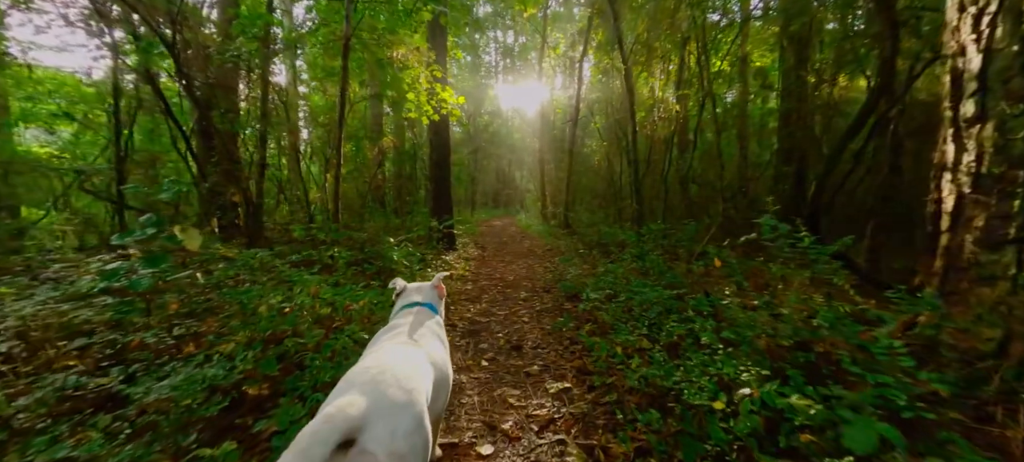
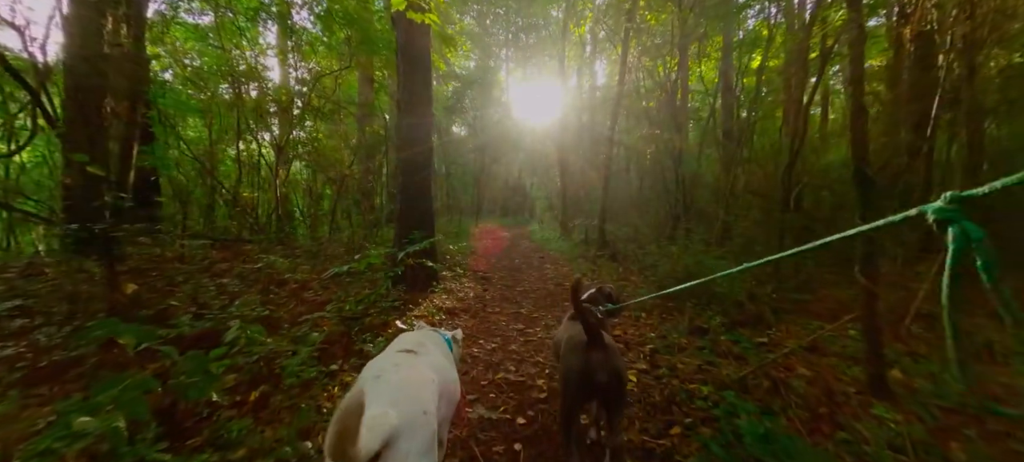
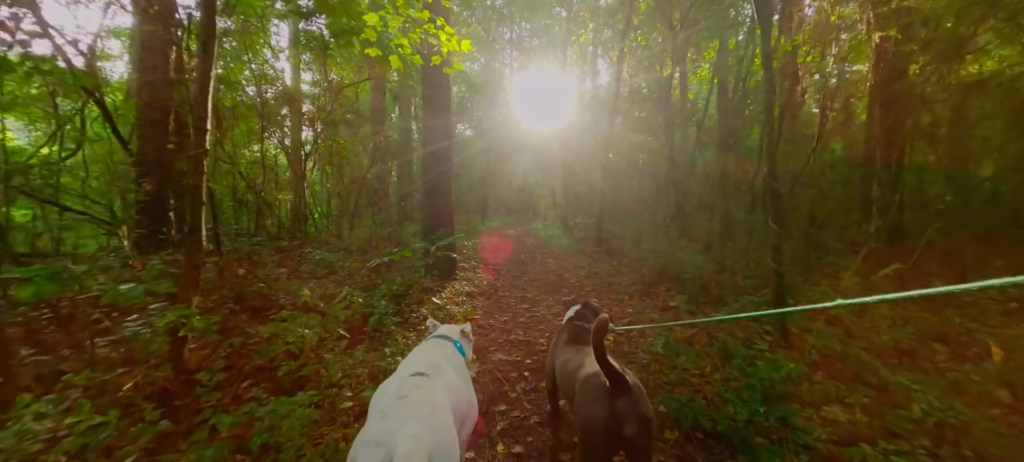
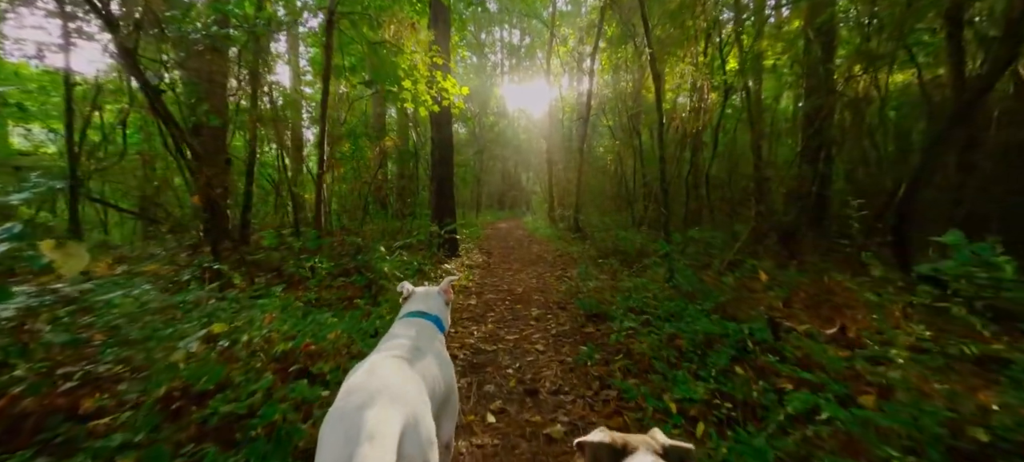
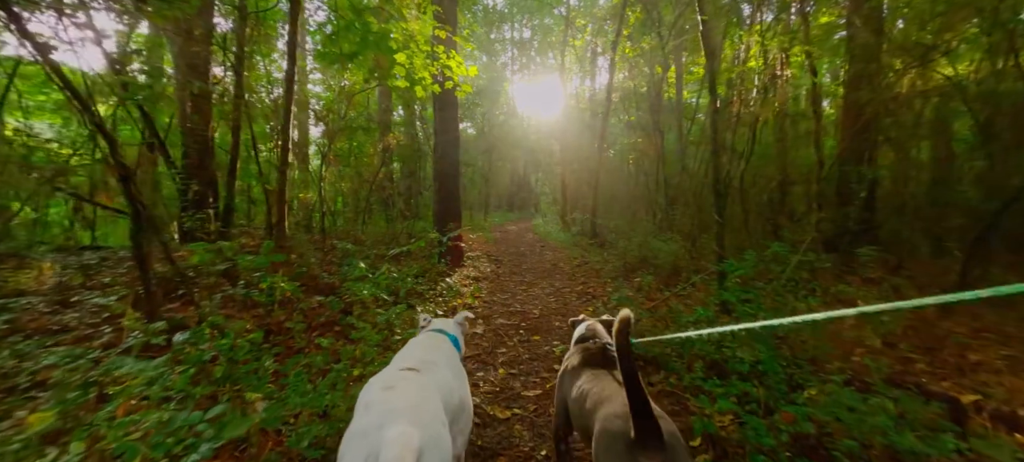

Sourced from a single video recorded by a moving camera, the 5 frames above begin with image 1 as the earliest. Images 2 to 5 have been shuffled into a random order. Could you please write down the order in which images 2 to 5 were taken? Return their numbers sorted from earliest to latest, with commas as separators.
4, 5, 3, 2
